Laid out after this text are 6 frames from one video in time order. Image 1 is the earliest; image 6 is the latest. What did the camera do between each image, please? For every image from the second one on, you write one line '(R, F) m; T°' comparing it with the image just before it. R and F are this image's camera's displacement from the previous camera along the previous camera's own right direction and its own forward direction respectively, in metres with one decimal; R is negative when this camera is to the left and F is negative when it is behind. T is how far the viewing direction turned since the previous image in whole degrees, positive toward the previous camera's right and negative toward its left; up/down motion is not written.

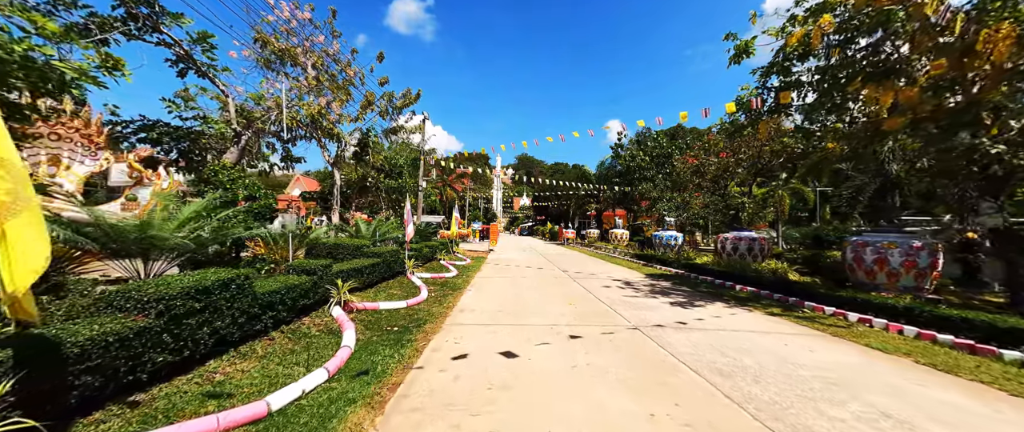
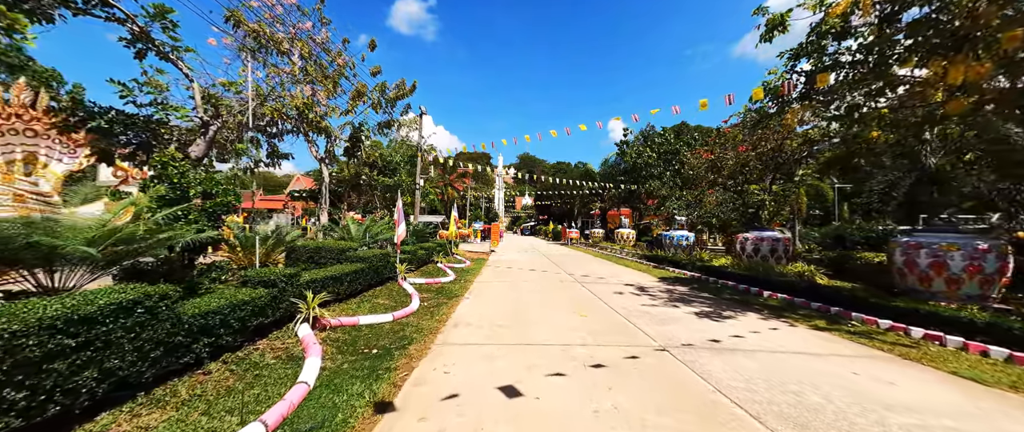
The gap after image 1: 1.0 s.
(0.0, +0.8) m; 0°
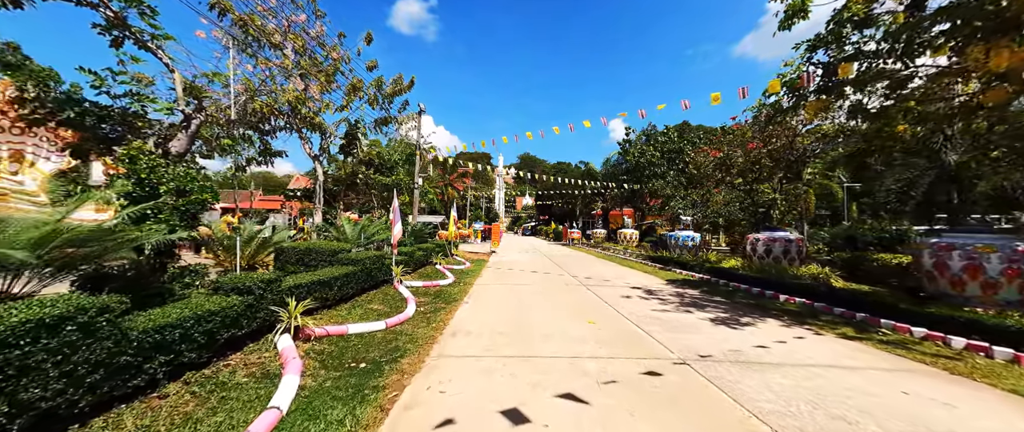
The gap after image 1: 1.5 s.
(0.0, +0.4) m; 0°
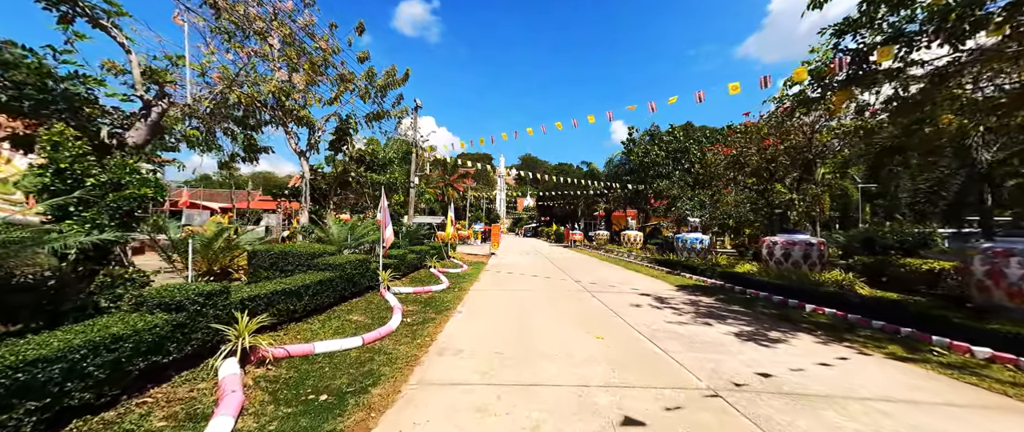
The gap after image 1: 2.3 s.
(+0.1, +0.6) m; 0°
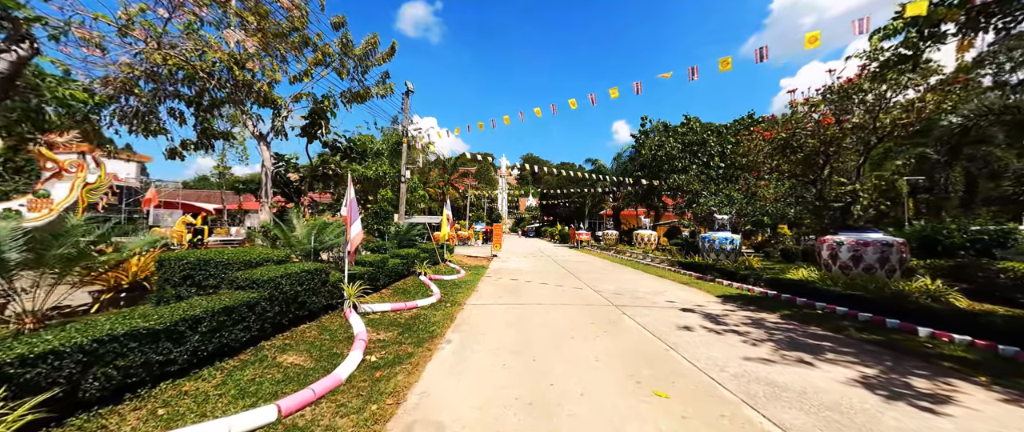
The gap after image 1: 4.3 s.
(-0.1, +1.6) m; 0°
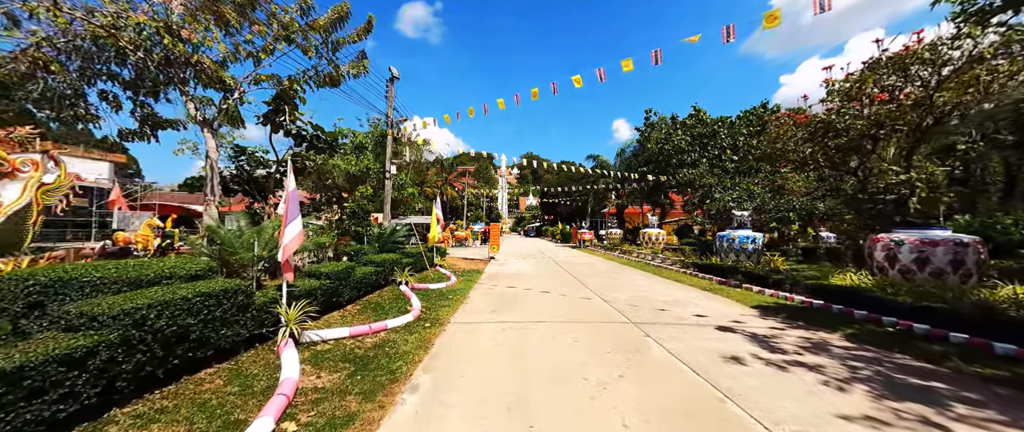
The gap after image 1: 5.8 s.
(+0.1, +1.2) m; 0°
